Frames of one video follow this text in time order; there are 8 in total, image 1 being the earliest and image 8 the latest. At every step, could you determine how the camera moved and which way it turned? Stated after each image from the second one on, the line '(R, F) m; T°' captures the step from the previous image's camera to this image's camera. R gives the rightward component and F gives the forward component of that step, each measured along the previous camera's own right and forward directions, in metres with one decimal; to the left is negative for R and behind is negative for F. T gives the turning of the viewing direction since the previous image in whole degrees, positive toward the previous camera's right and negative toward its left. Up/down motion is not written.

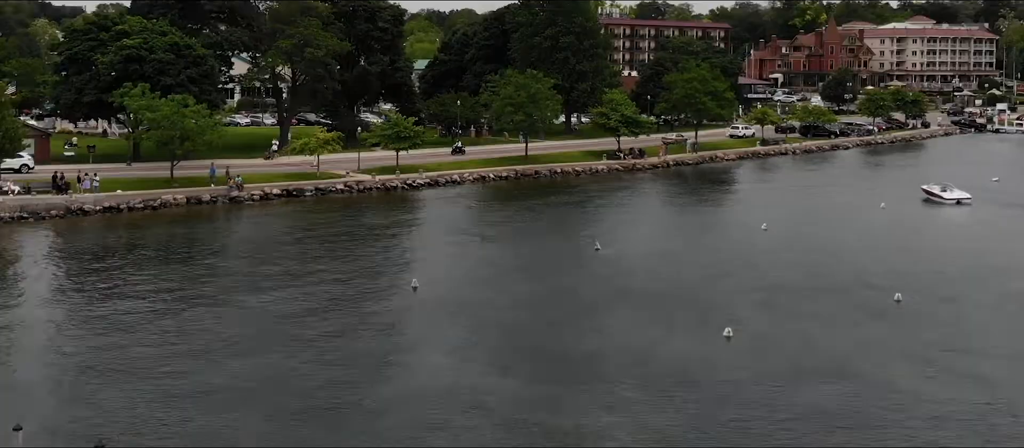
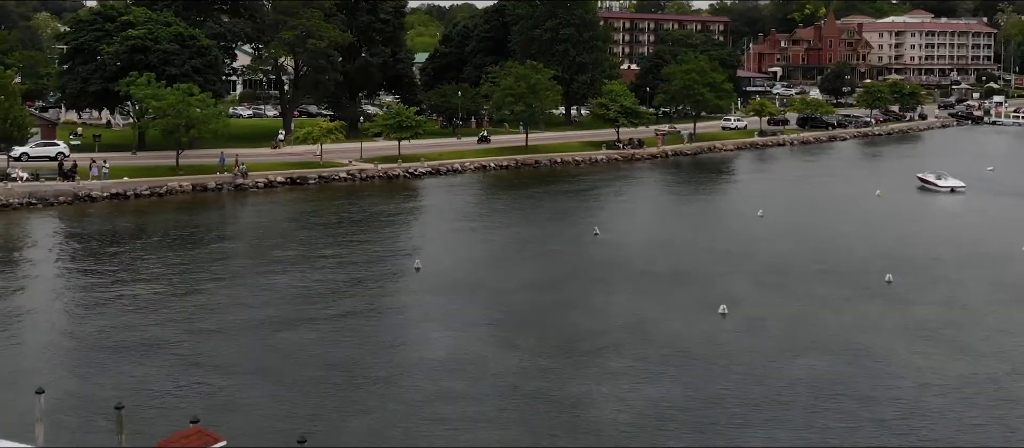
(0.0, -1.0) m; 0°
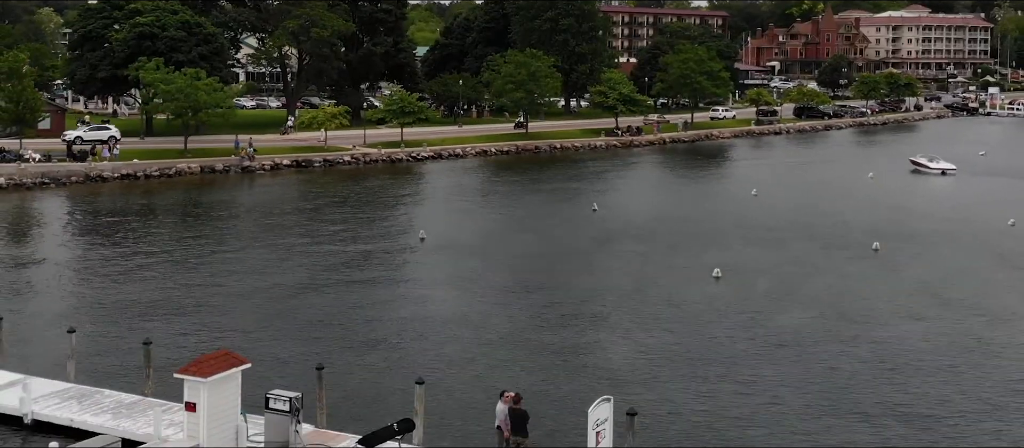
(0.0, -1.6) m; 0°
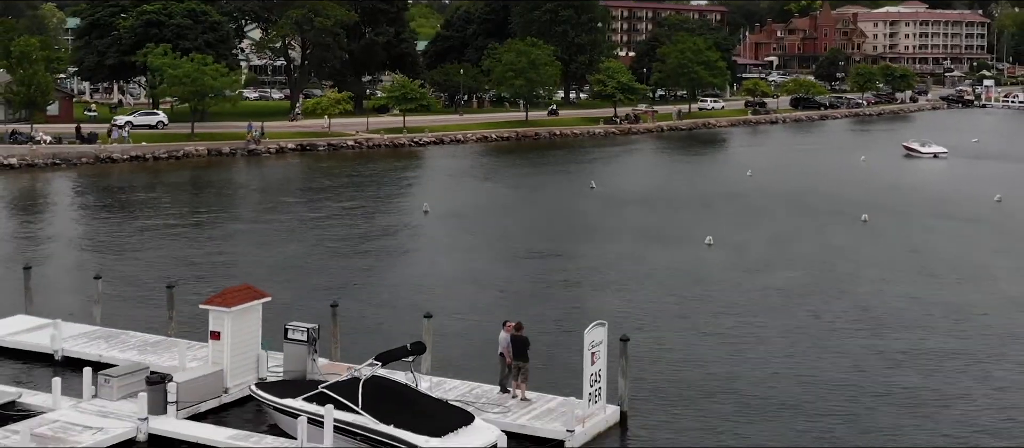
(0.0, -1.5) m; 0°
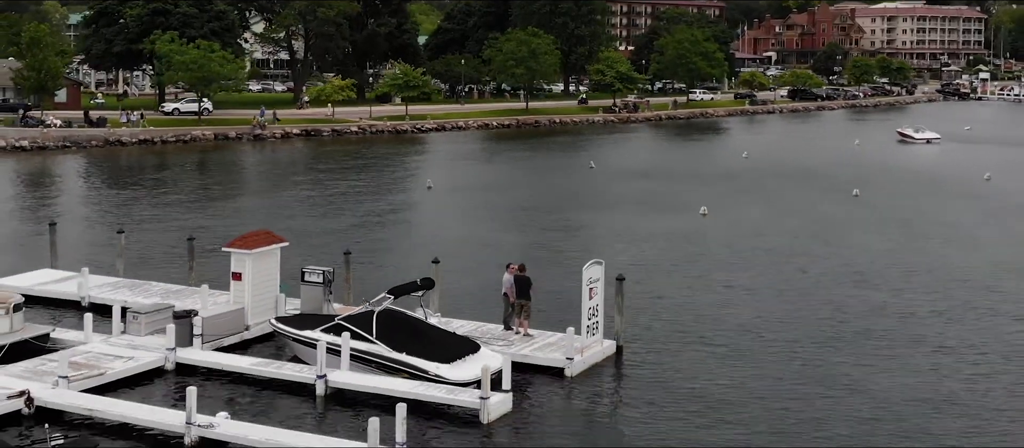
(0.0, -1.4) m; 0°
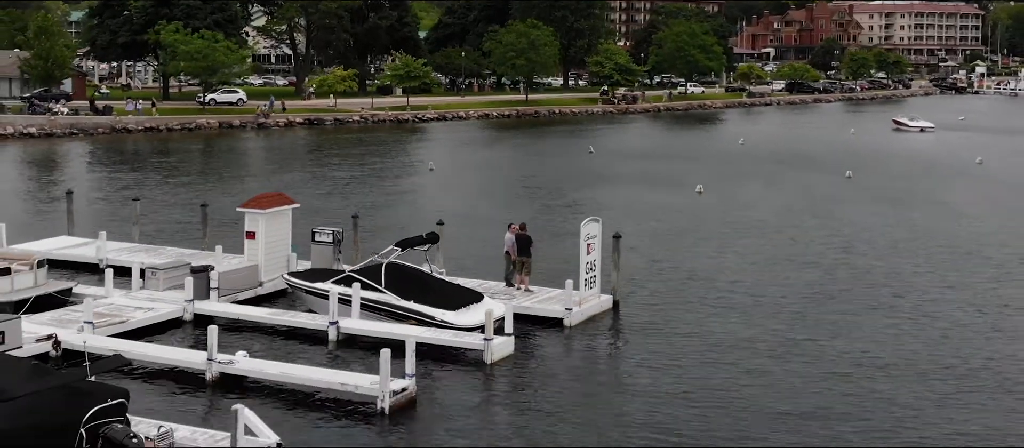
(0.0, -1.1) m; 0°
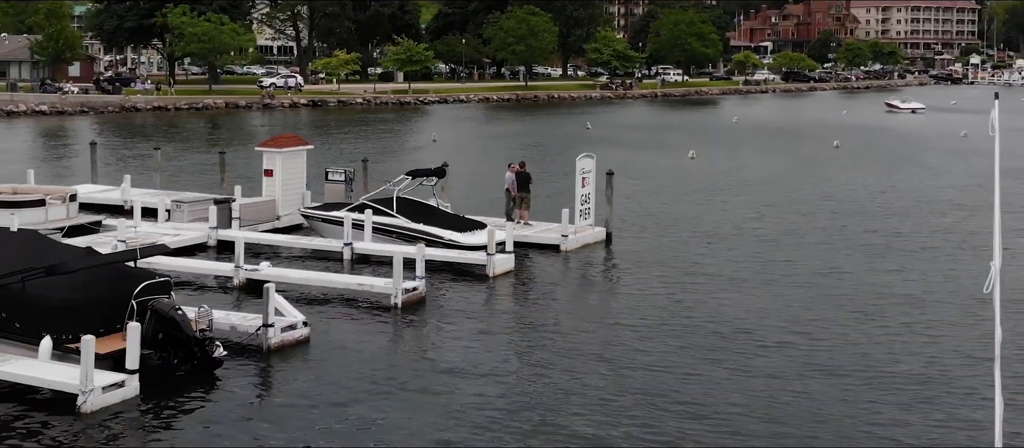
(0.0, -1.7) m; 0°
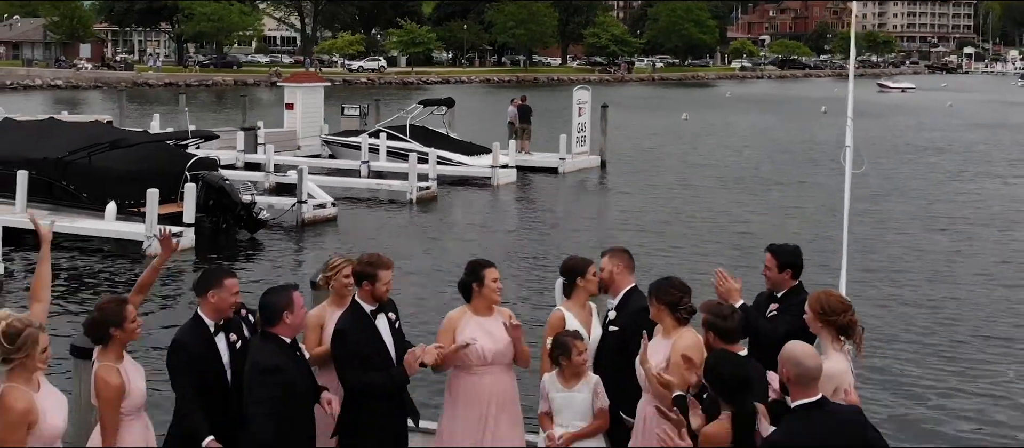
(0.0, -2.2) m; 0°
